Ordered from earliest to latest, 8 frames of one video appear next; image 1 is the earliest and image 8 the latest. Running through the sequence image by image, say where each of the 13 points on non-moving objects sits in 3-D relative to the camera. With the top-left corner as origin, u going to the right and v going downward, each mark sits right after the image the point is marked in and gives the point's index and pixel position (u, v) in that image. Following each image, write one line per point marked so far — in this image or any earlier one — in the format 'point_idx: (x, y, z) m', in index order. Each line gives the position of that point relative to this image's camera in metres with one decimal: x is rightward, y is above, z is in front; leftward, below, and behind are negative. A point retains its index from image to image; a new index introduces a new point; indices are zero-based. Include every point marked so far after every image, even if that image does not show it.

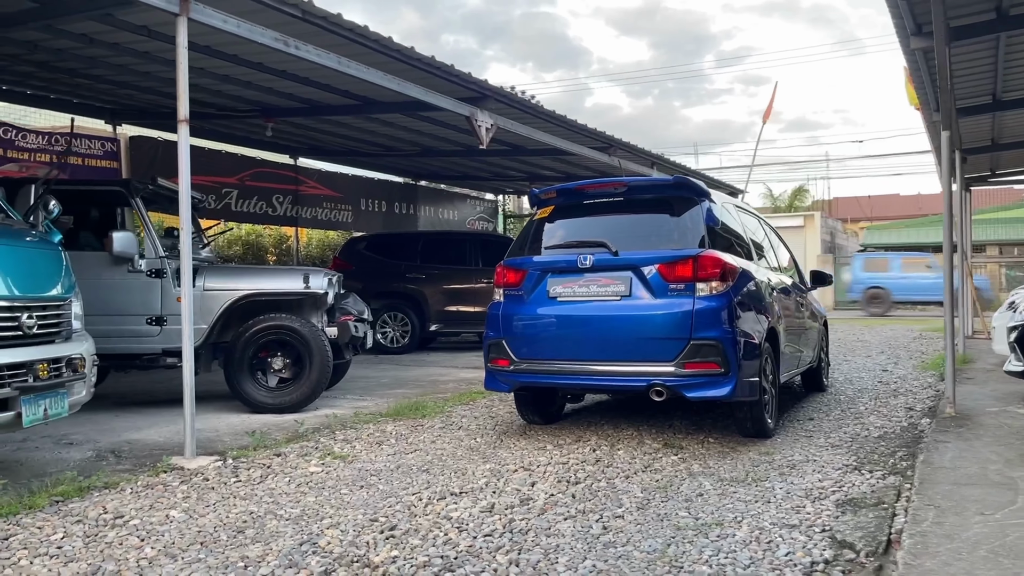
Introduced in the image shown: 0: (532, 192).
0: (+0.2, +0.7, +6.1) m
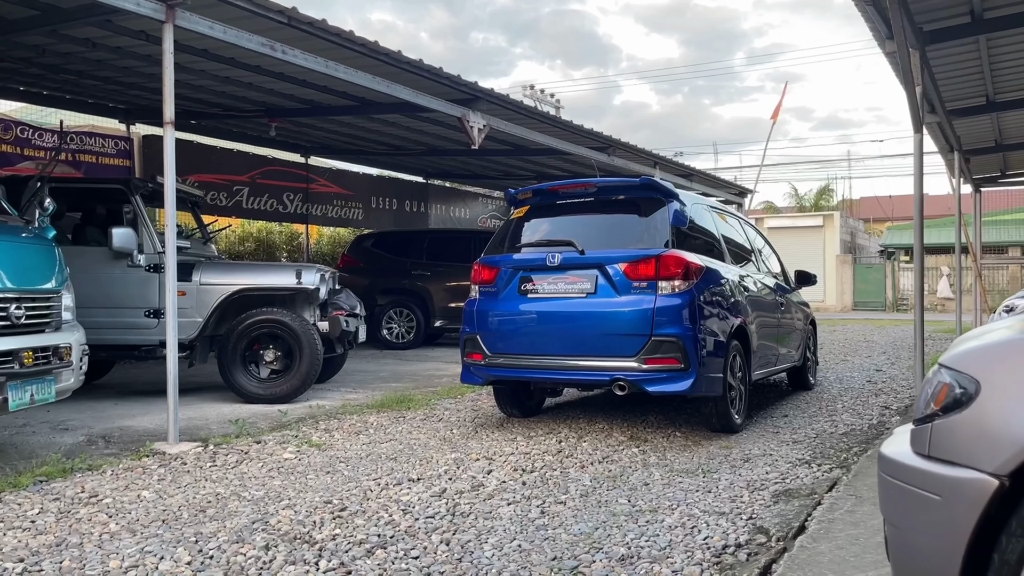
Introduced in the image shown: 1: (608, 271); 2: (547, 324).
0: (0.0, +0.8, +6.3) m
1: (+0.7, +0.1, +5.5) m
2: (+0.3, -0.3, +5.6) m
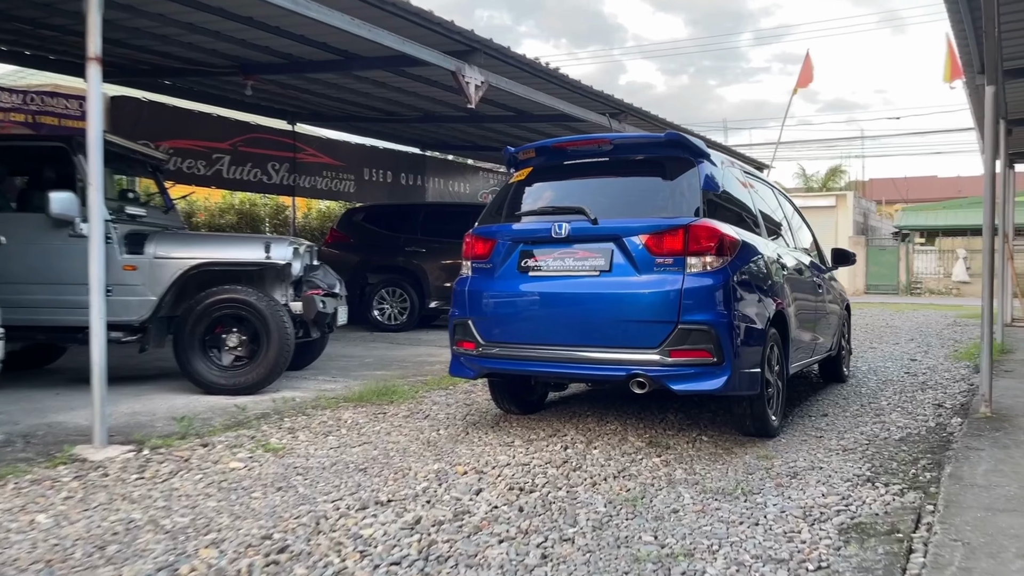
0: (0.0, +0.9, +5.4) m
1: (+0.6, +0.2, +4.6) m
2: (+0.2, -0.1, +4.7) m
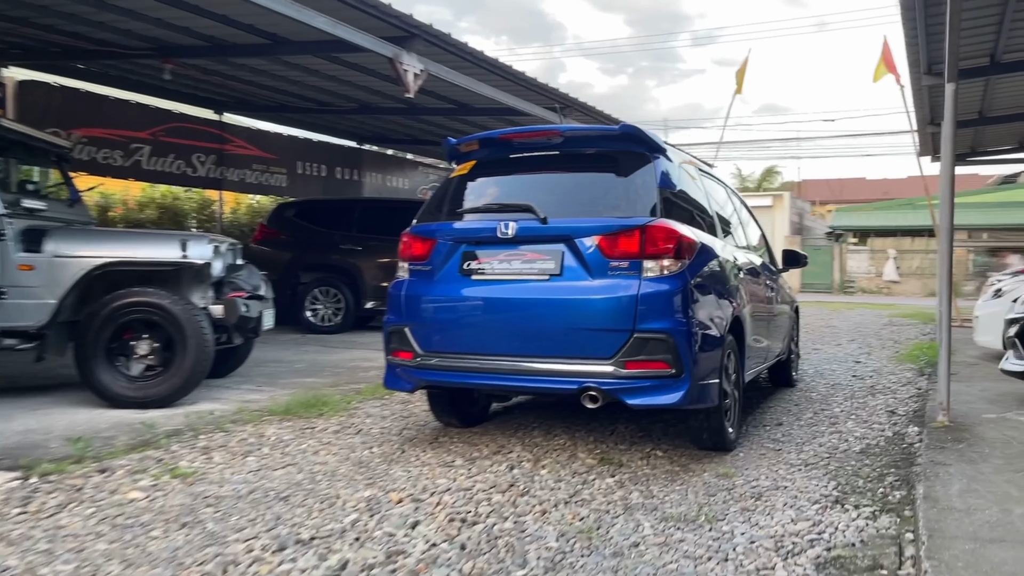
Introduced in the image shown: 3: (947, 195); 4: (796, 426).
0: (-0.4, +0.9, +4.9) m
1: (+0.3, +0.2, +4.2) m
2: (-0.1, -0.1, +4.3) m
3: (+2.8, +0.6, +5.2) m
4: (+1.9, -0.9, +5.5) m
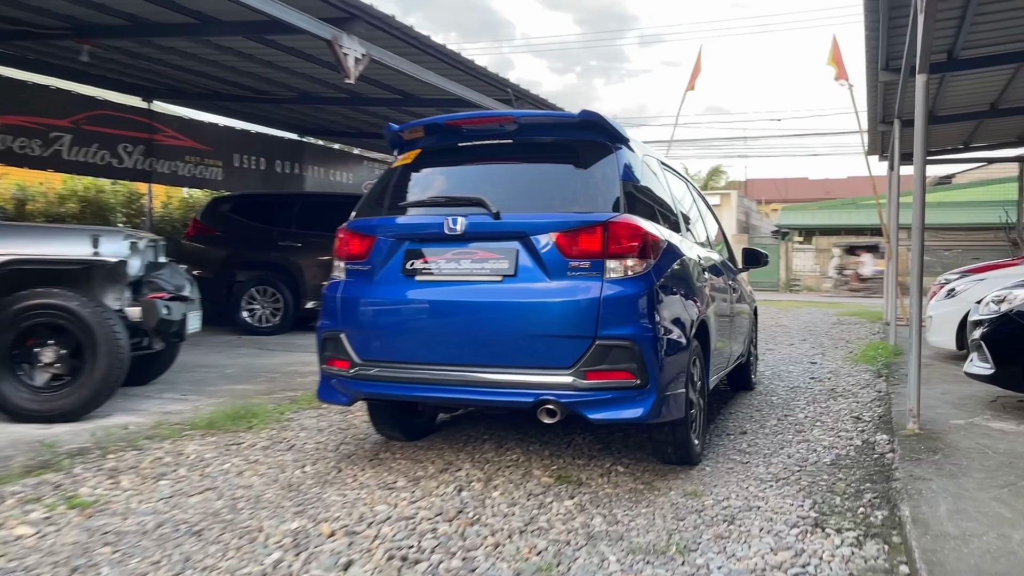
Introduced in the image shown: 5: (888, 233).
0: (-0.7, +0.9, +4.5) m
1: (+0.1, +0.2, +3.8) m
2: (-0.3, -0.2, +3.9) m
3: (+2.5, +0.6, +4.9) m
4: (+1.6, -0.9, +5.2) m
5: (+6.7, +1.0, +14.3) m
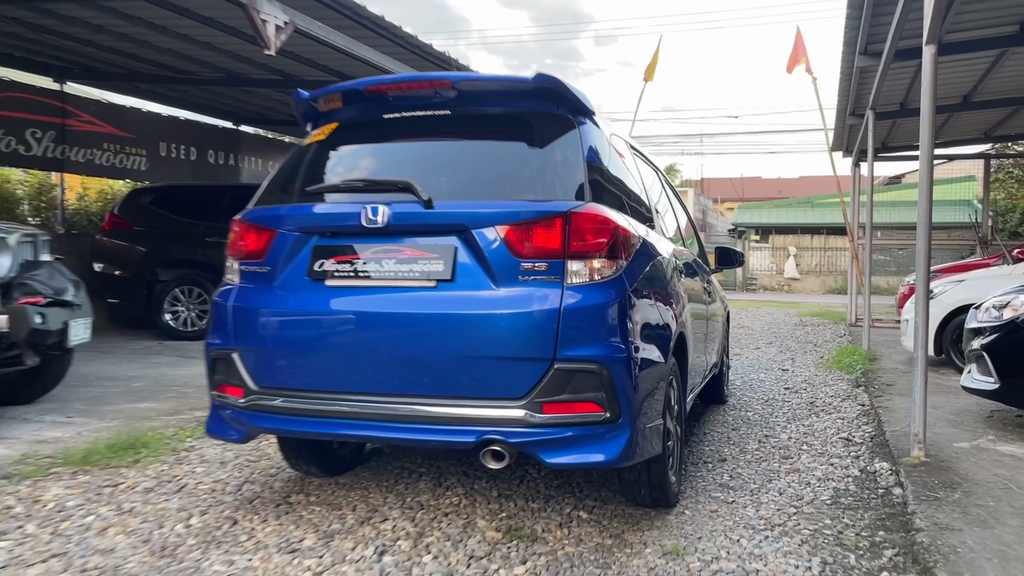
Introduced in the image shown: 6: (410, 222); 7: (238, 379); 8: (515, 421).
0: (-0.9, +0.9, +3.6) m
1: (-0.1, +0.2, +3.0) m
2: (-0.6, -0.2, +3.0) m
3: (+2.2, +0.6, +4.3) m
4: (+1.3, -1.0, +4.5) m
5: (+5.8, +1.0, +13.8) m
6: (-0.4, +0.3, +3.0) m
7: (-1.1, -0.4, +3.3) m
8: (0.0, -0.5, +2.9) m
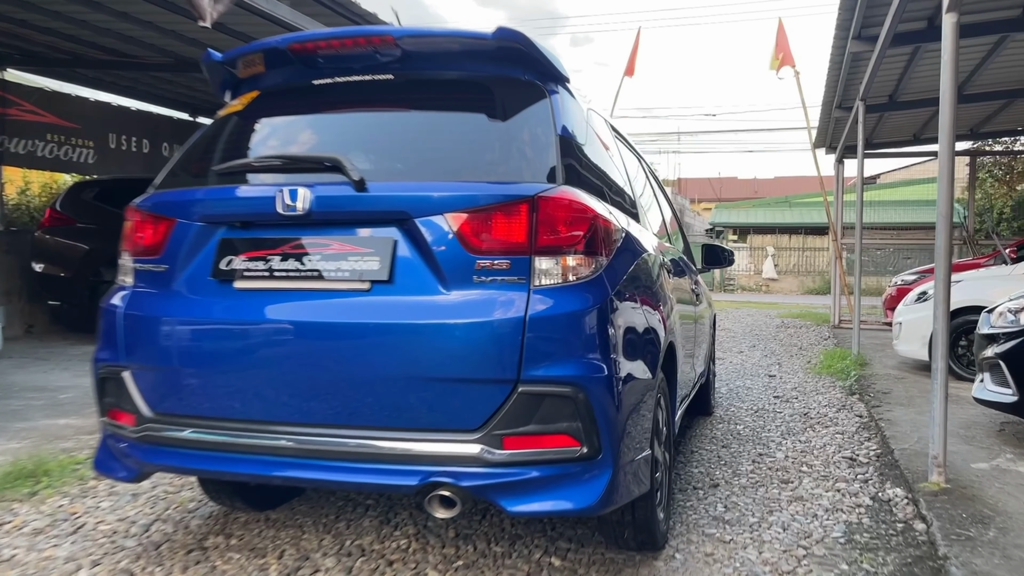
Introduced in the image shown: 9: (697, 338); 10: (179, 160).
0: (-1.1, +0.8, +3.0) m
1: (-0.3, +0.2, +2.4) m
2: (-0.7, -0.2, +2.4) m
3: (+2.0, +0.6, +3.7) m
4: (+1.1, -1.0, +4.0) m
5: (+5.4, +1.0, +13.4) m
6: (-0.5, +0.2, +2.4) m
7: (-1.2, -0.4, +2.6) m
8: (-0.1, -0.5, +2.3) m
9: (+1.1, -0.3, +5.0) m
10: (-1.2, +0.5, +3.0) m
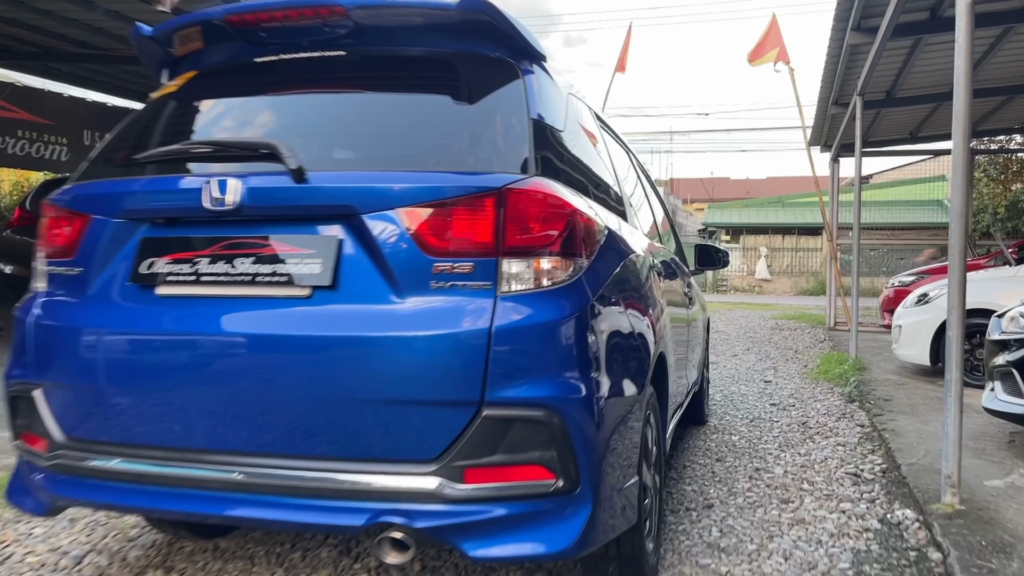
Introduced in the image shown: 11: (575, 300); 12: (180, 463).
0: (-1.2, +0.8, +2.7) m
1: (-0.4, +0.1, +2.1) m
2: (-0.8, -0.2, +2.1) m
3: (+1.9, +0.5, +3.4) m
4: (+1.0, -1.0, +3.7) m
5: (+5.2, +0.9, +13.1) m
6: (-0.6, +0.2, +2.1) m
7: (-1.3, -0.4, +2.3) m
8: (-0.2, -0.5, +2.0) m
9: (+1.0, -0.3, +4.7) m
10: (-1.3, +0.4, +2.7) m
11: (+0.2, 0.0, +2.1) m
12: (-0.9, -0.5, +2.2) m
